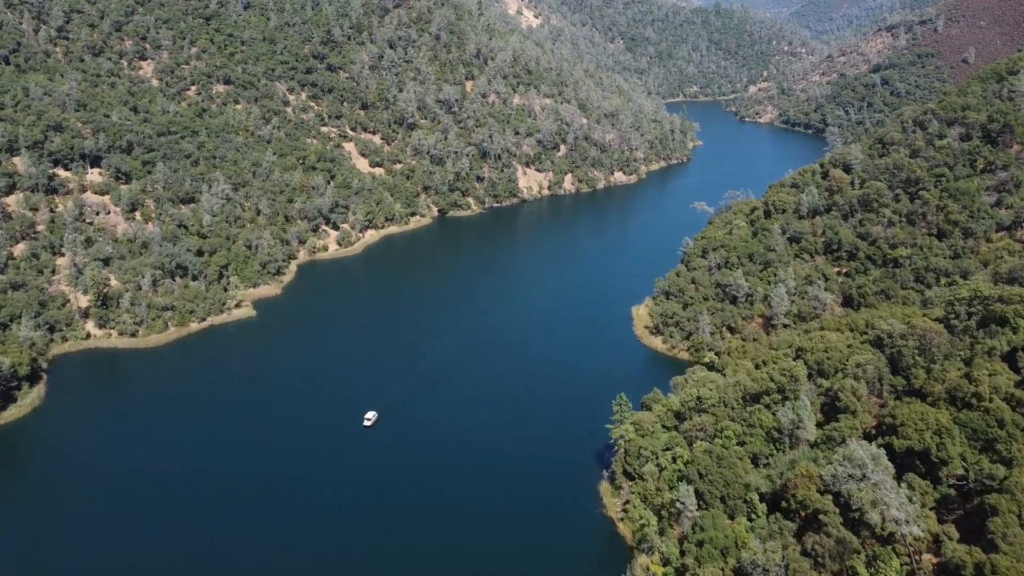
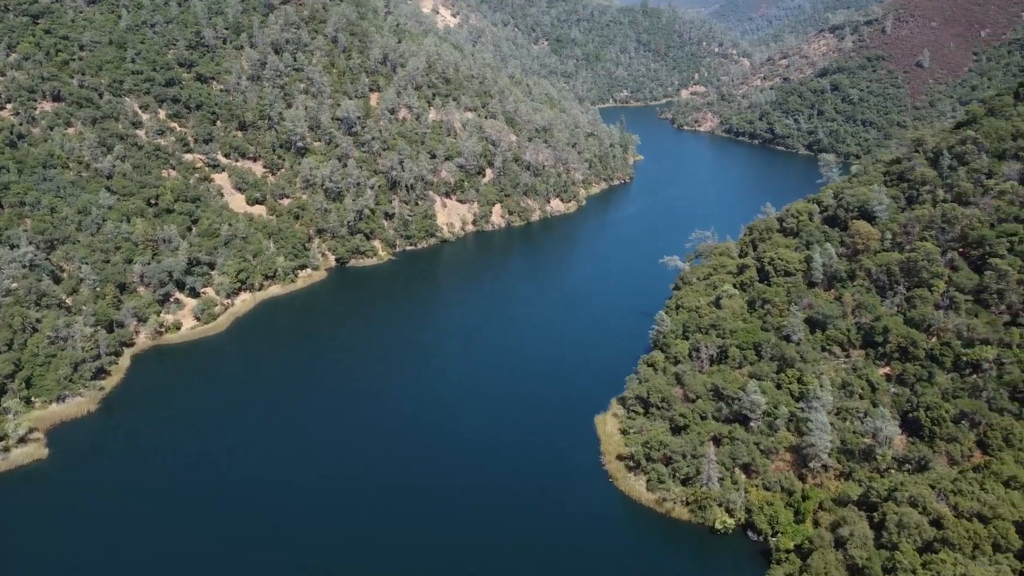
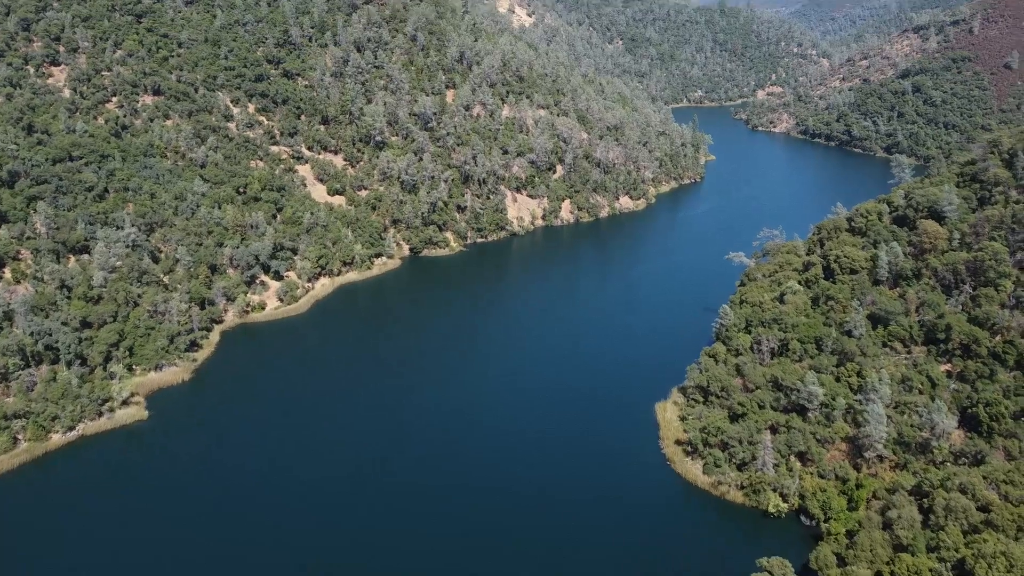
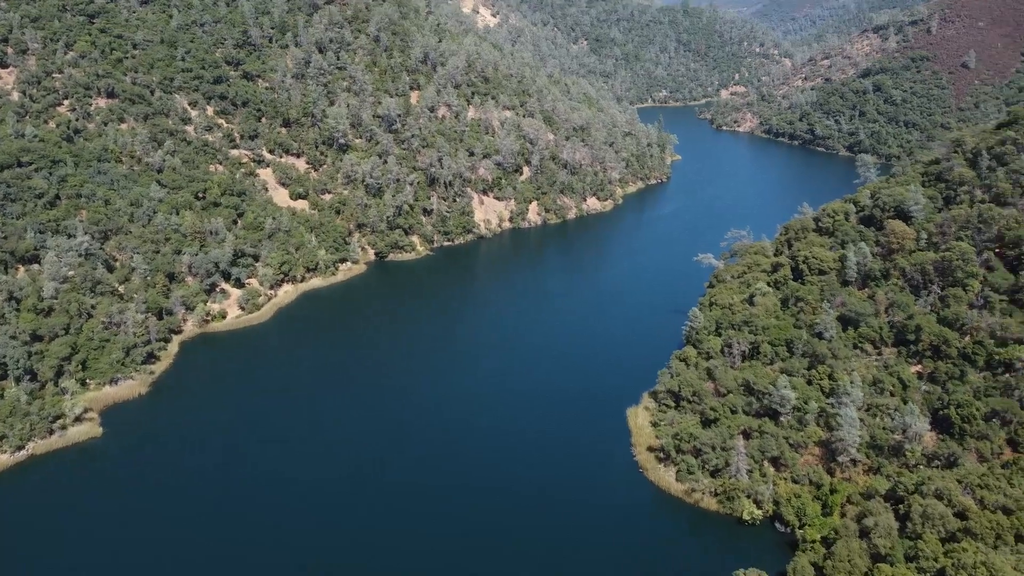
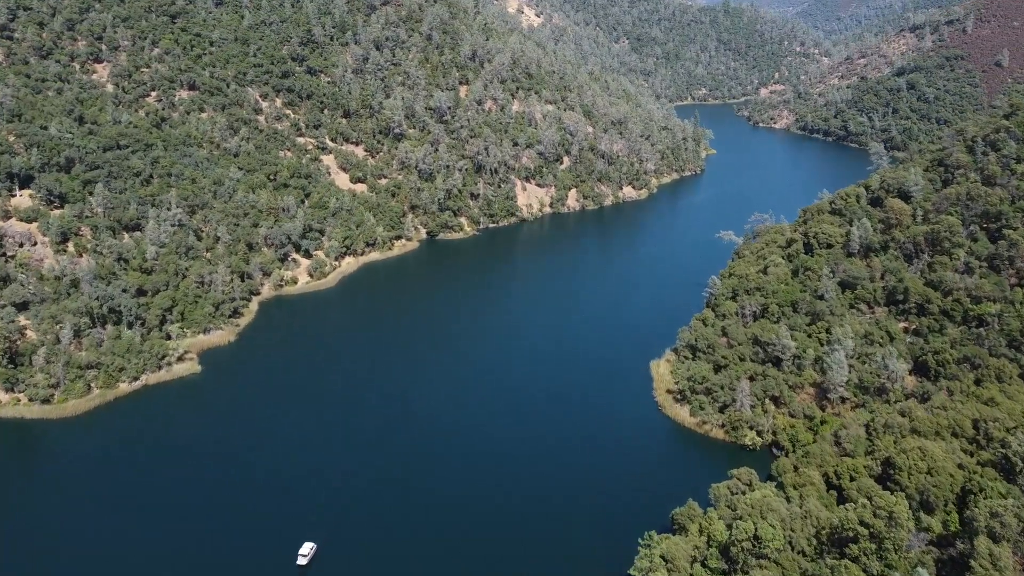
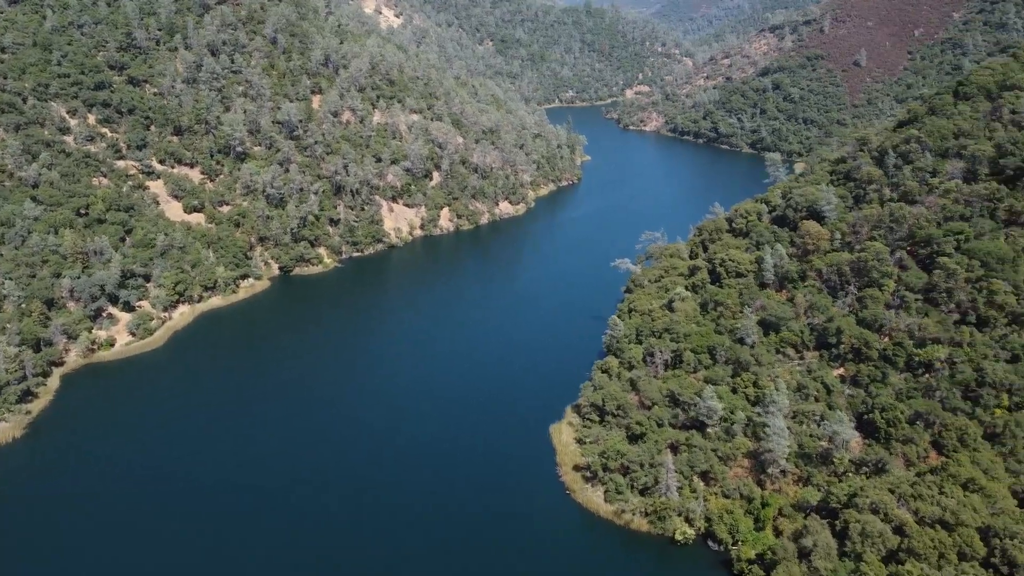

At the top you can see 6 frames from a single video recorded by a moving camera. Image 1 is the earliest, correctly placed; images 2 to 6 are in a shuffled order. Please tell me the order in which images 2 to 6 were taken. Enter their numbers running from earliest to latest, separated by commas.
5, 3, 4, 2, 6
